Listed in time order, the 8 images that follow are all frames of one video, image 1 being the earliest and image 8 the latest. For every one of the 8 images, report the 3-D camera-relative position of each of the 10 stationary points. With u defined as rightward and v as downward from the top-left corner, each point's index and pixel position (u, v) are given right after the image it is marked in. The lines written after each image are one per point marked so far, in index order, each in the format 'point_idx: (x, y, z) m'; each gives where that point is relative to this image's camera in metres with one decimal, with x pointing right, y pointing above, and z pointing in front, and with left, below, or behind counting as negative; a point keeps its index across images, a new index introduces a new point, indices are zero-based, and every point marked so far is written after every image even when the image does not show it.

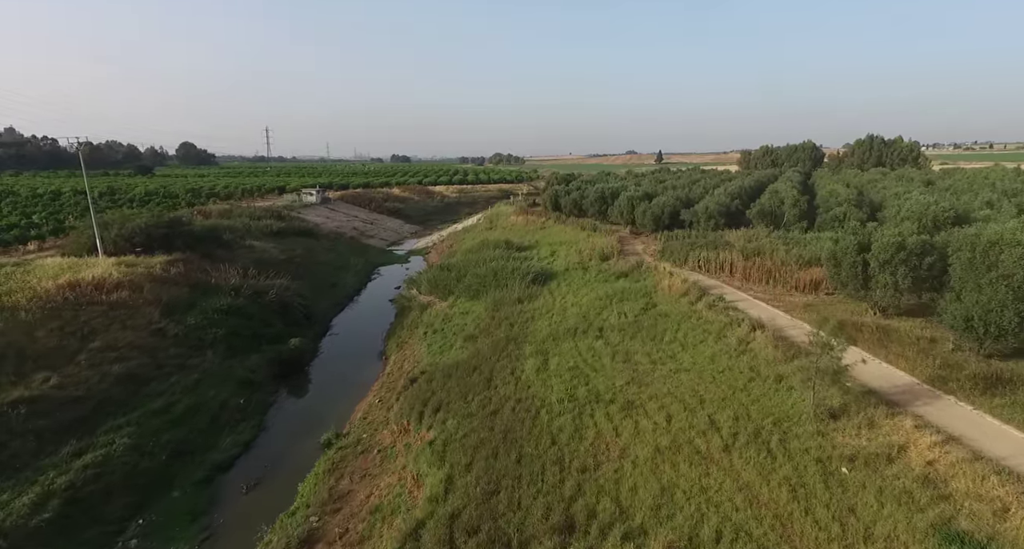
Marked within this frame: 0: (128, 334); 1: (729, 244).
0: (-10.0, -1.6, +14.1) m
1: (+7.2, +1.0, +17.9) m
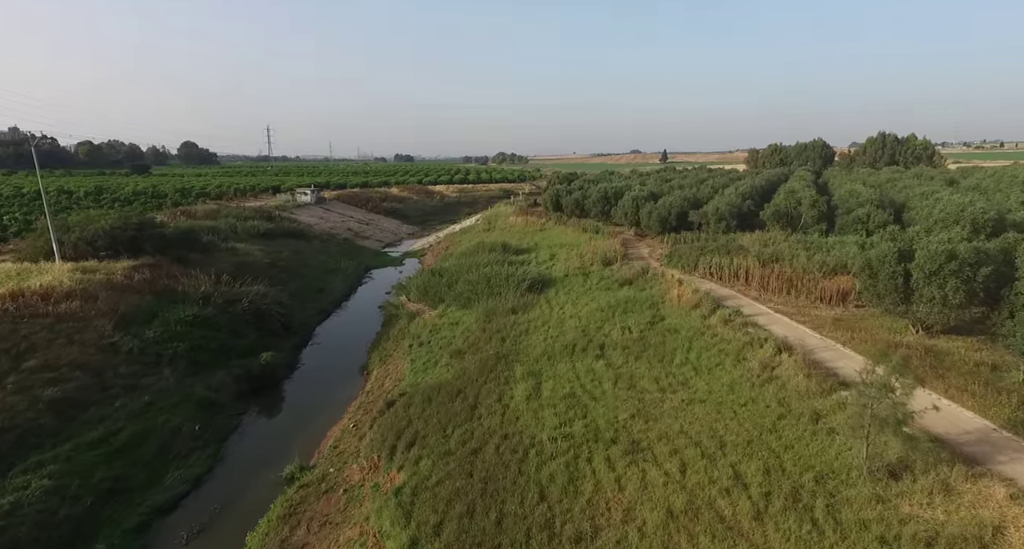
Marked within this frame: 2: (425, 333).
0: (-10.2, -1.8, +12.6) m
1: (+7.0, +0.8, +16.4) m
2: (-2.7, -1.9, +17.0) m
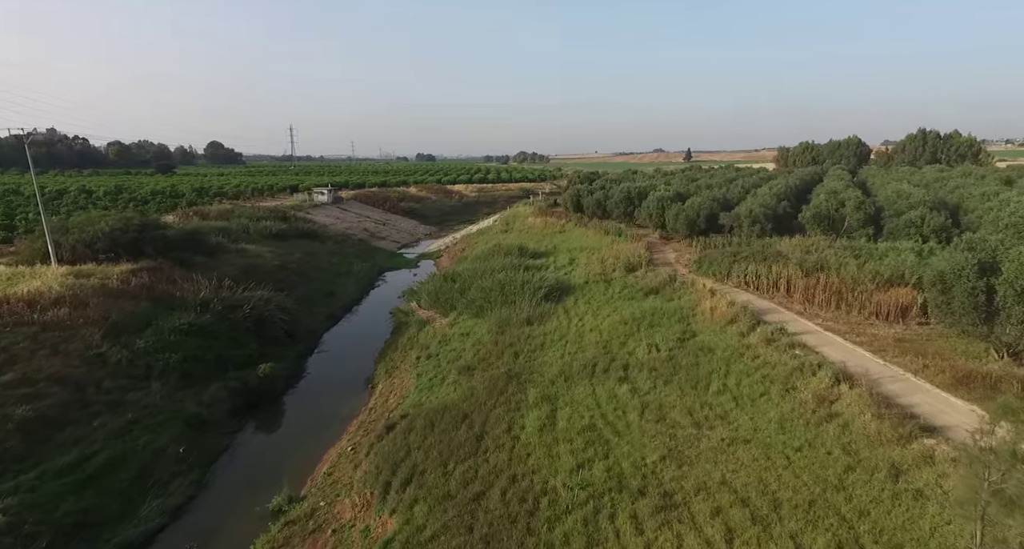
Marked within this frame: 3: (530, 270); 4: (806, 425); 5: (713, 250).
0: (-9.9, -1.9, +11.8) m
1: (+7.4, +0.5, +14.9) m
2: (-2.3, -2.0, +15.8) m
3: (+0.7, +0.2, +20.0) m
4: (+4.0, -2.0, +7.3) m
5: (+6.7, +0.8, +17.9) m
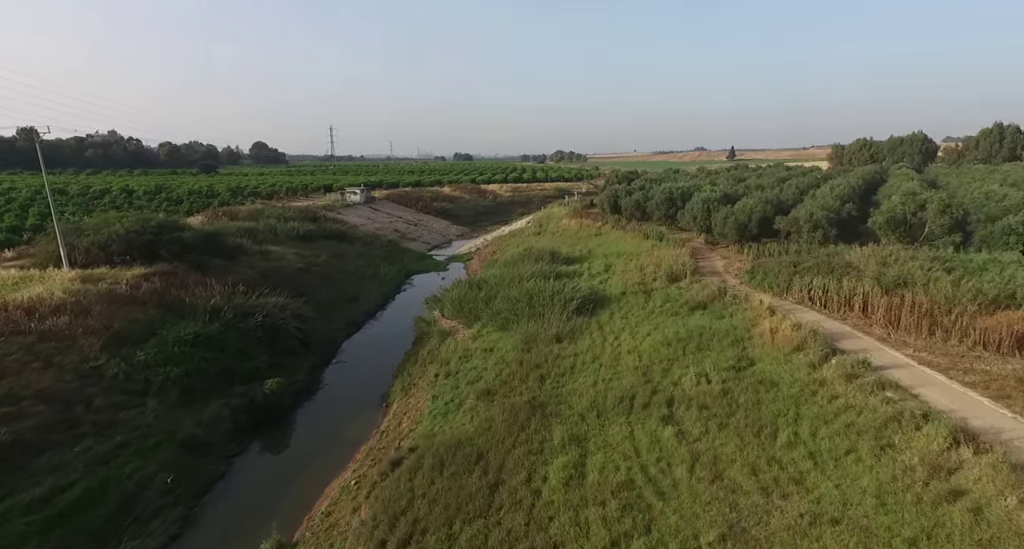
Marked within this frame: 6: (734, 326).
0: (-9.5, -2.1, +10.9) m
1: (+8.1, +0.2, +12.9) m
2: (-1.5, -2.3, +14.5) m
3: (+1.7, -0.1, +18.4) m
4: (+4.1, -2.3, +5.5) m
5: (+7.5, +0.5, +16.0) m
6: (+4.8, -1.1, +11.6) m
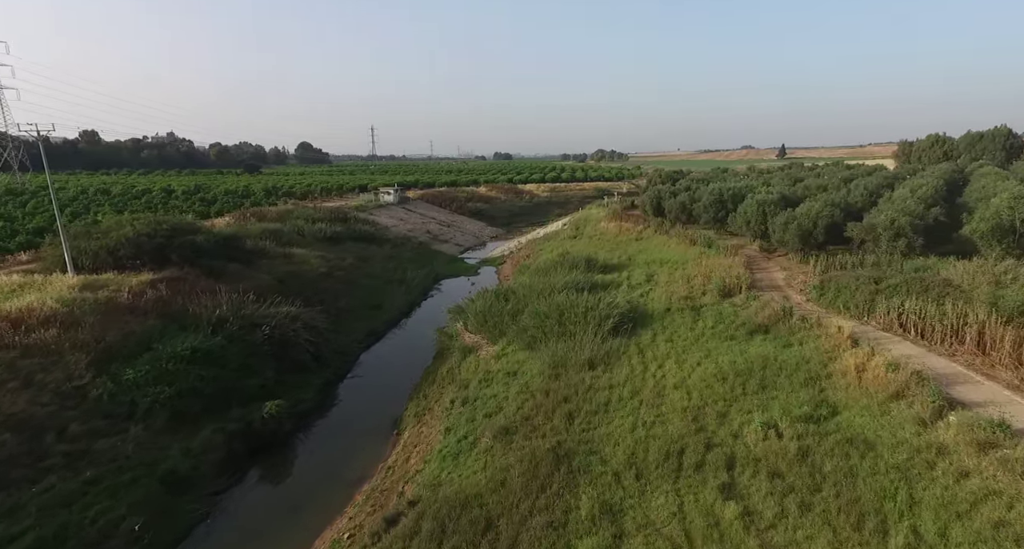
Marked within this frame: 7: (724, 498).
0: (-9.0, -2.3, +9.9) m
1: (+8.6, -0.2, +10.6) m
2: (-0.9, -2.6, +12.9) m
3: (+2.6, -0.5, +16.6) m
4: (+4.1, -2.7, +3.5) m
5: (+8.3, +0.1, +13.7) m
6: (+5.2, -1.5, +9.5) m
7: (+2.5, -2.6, +6.5) m
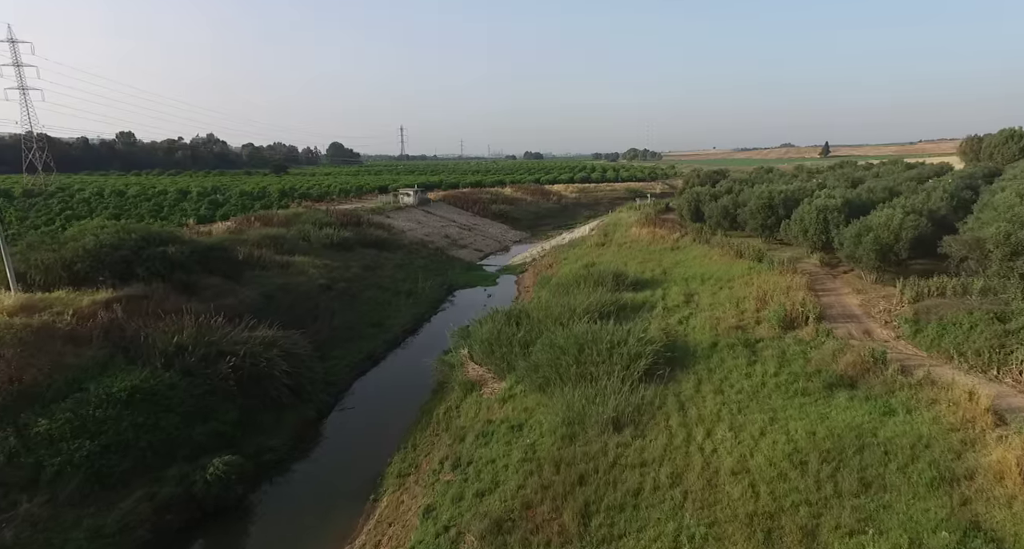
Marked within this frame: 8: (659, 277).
0: (-9.1, -2.7, +7.8) m
1: (+8.6, -0.8, +7.5) m
2: (-0.8, -3.1, +10.3) m
3: (+3.0, -1.0, +13.8) m
4: (+3.7, -3.3, +0.7) m
5: (+8.5, -0.5, +10.7) m
6: (+5.1, -2.0, +6.7) m
7: (+2.3, -3.2, +3.8) m
8: (+5.0, -0.1, +18.5) m
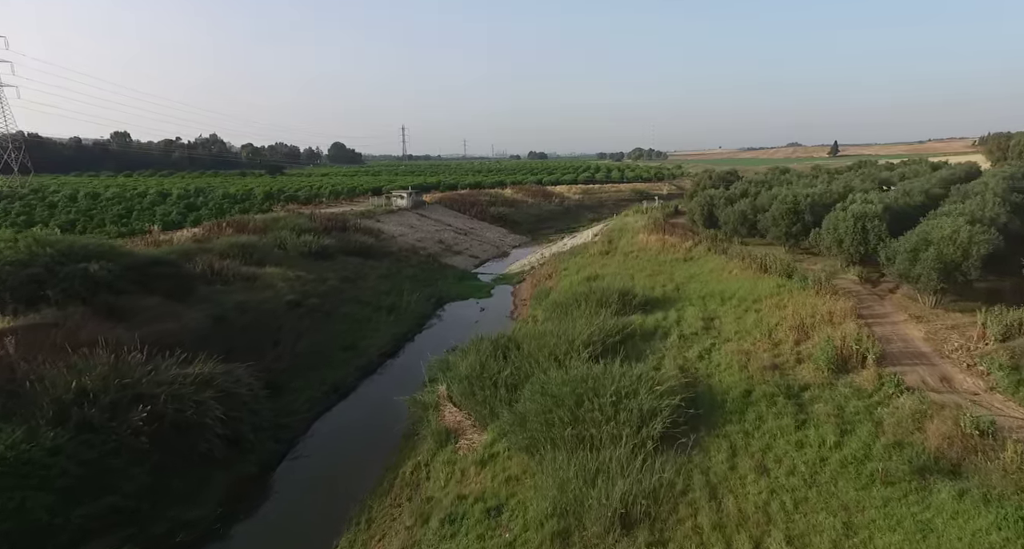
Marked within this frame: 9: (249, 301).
0: (-9.4, -3.2, +5.5) m
1: (+8.2, -1.3, +5.1) m
2: (-1.1, -3.6, +7.9) m
3: (+2.6, -1.5, +11.4) m
4: (+3.3, -3.8, -1.7) m
5: (+8.1, -1.1, +8.2) m
6: (+4.7, -2.5, +4.2) m
7: (+1.9, -3.7, +1.3) m
8: (+4.7, -0.6, +16.0) m
9: (-8.3, -0.8, +17.3) m
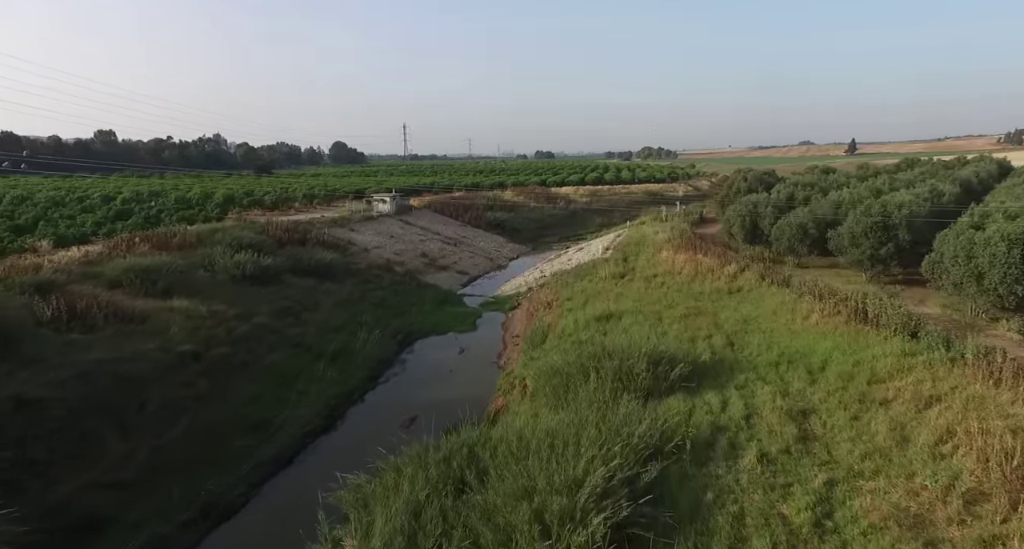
0: (-10.1, -4.3, +0.1) m
1: (+7.6, -2.4, -0.5) m
2: (-1.7, -4.7, +2.5) m
3: (+2.1, -2.6, +5.9) m
4: (+2.6, -4.8, -7.2) m
5: (+7.5, -2.1, +2.6) m
6: (+4.1, -3.6, -1.3) m
7: (+1.2, -4.7, -4.2) m
8: (+4.2, -1.6, +10.5) m
9: (-8.8, -1.8, +11.9) m
